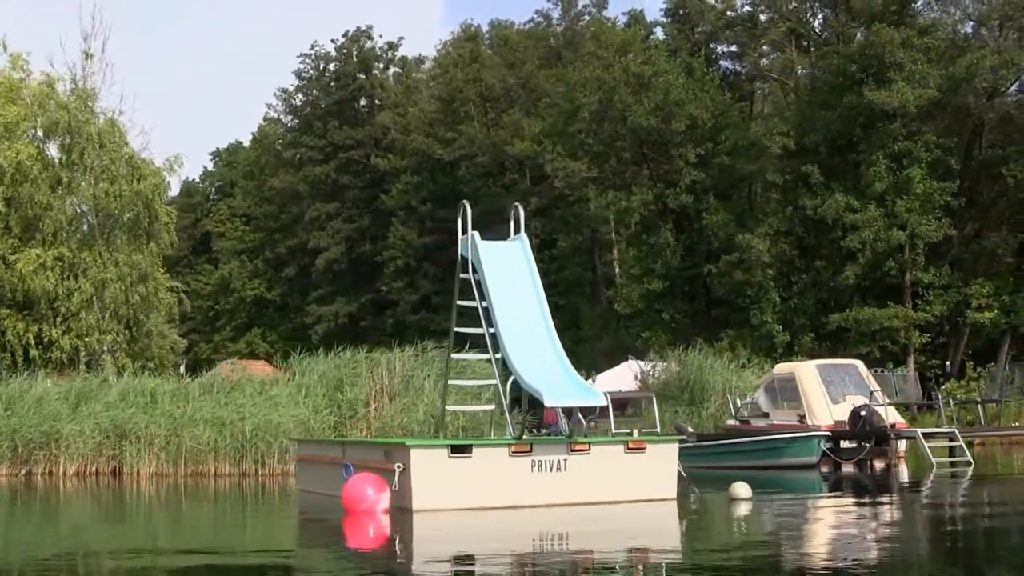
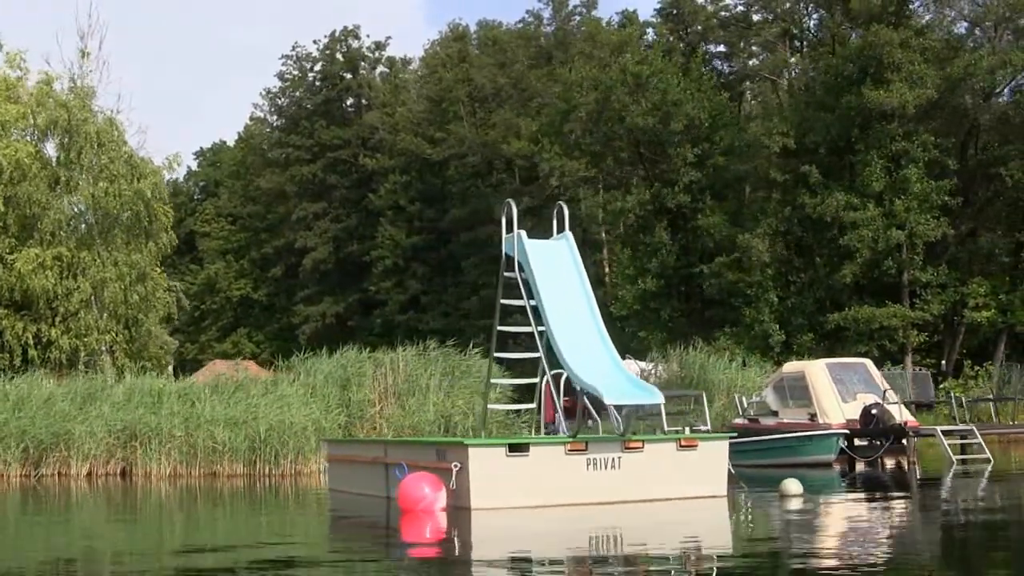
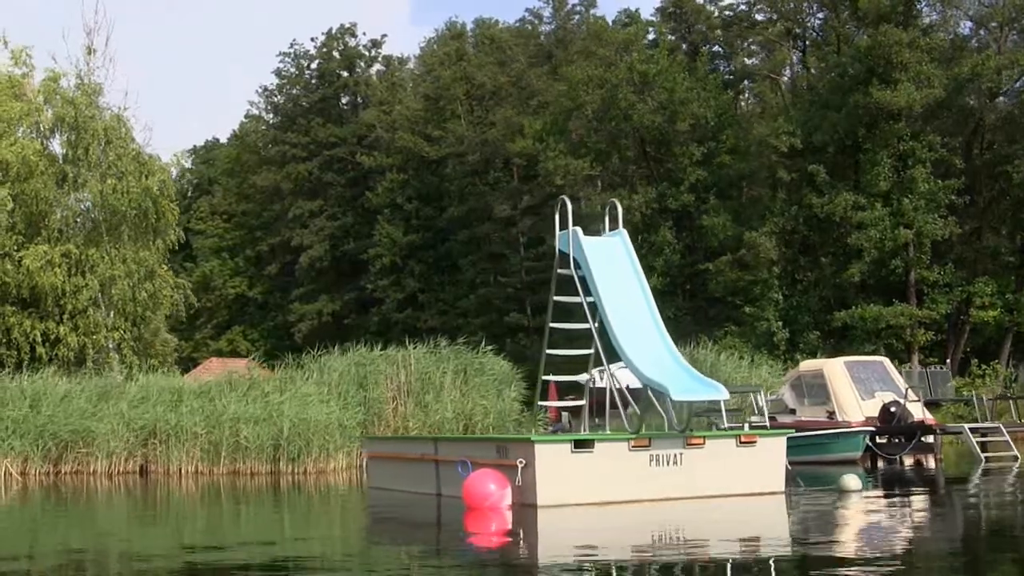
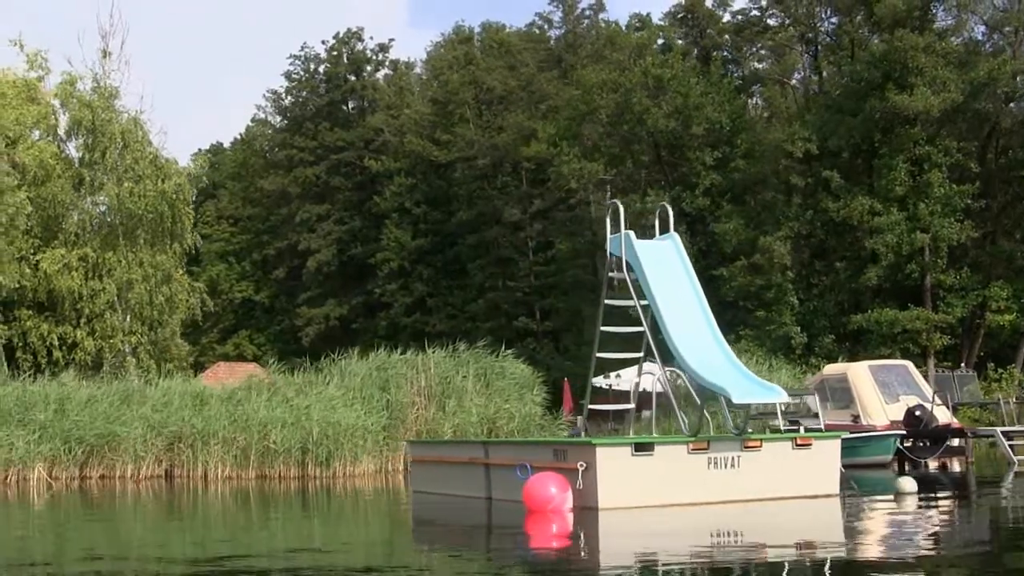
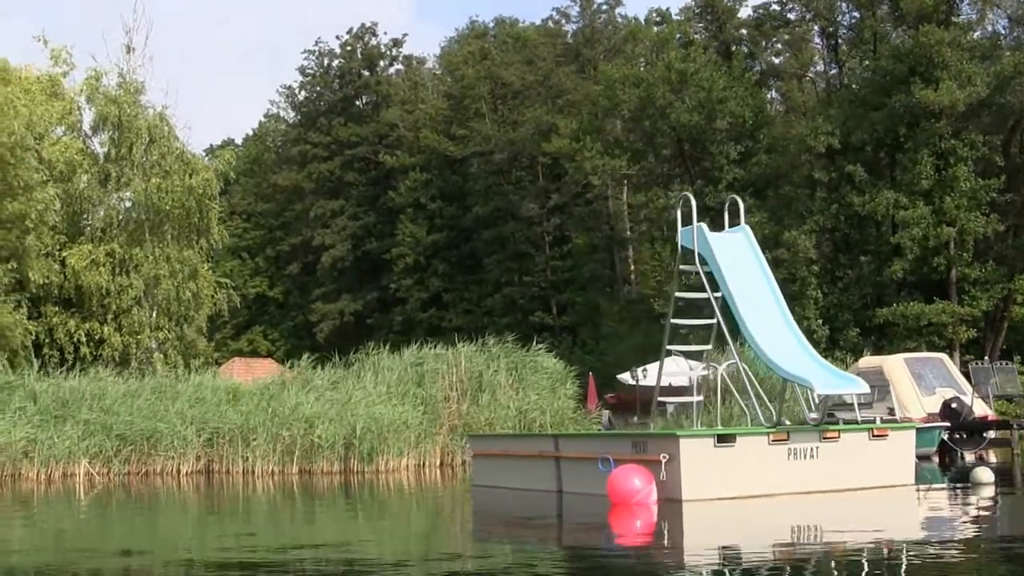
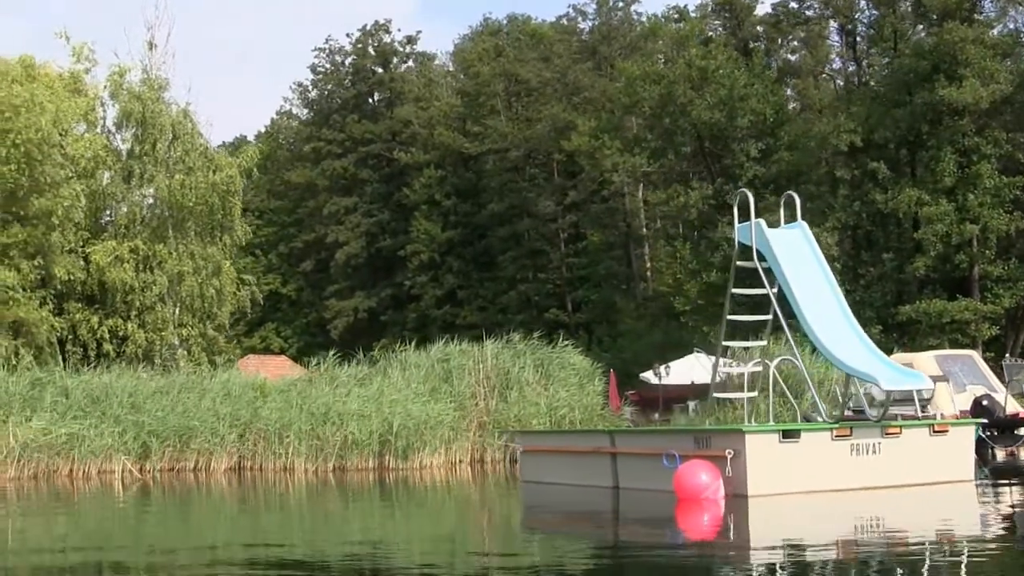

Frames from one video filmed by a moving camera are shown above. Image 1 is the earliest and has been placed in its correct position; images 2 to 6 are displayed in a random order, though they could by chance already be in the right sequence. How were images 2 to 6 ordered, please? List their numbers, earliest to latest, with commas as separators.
2, 3, 4, 5, 6
